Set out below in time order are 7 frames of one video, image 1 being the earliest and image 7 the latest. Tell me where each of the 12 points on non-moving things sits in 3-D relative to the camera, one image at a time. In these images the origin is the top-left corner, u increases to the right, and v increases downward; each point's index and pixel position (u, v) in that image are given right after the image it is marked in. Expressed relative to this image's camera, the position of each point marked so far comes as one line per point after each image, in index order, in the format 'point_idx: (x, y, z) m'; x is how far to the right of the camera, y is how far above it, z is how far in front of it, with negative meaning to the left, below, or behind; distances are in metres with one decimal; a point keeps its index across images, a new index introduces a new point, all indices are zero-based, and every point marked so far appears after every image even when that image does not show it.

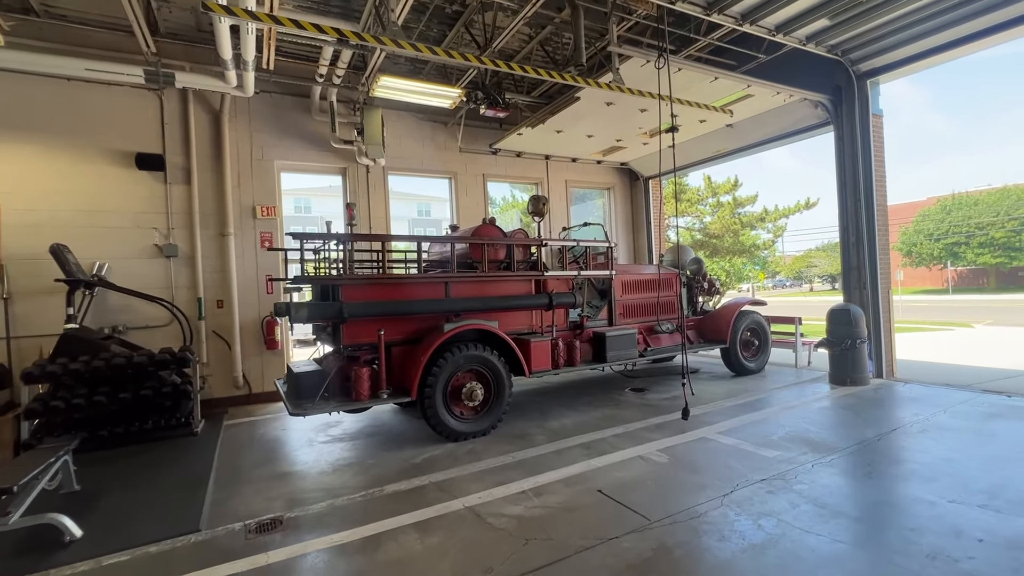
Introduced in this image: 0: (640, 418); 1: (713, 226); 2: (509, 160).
0: (+1.2, -1.3, +4.6) m
1: (+5.1, +1.6, +12.2) m
2: (0.0, +2.1, +7.8) m
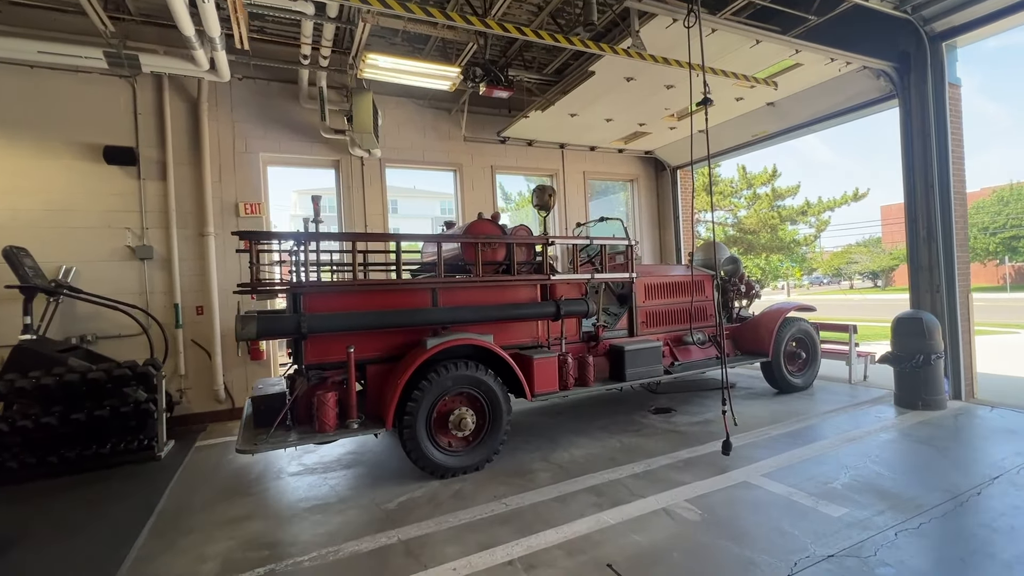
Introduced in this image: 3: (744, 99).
0: (+1.2, -1.3, +3.8) m
1: (+5.5, +1.6, +11.2) m
2: (+0.1, +2.1, +7.0) m
3: (+2.7, +2.2, +5.6) m
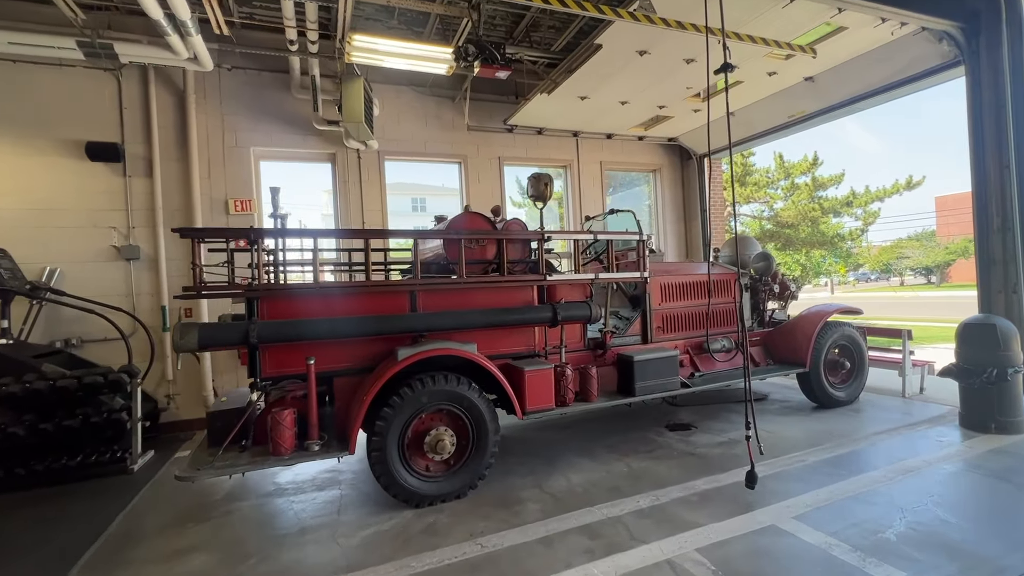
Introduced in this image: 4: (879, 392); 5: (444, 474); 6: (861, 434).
0: (+1.2, -1.3, +3.3) m
1: (+5.9, +1.6, +10.4) m
2: (+0.3, +2.1, +6.6) m
3: (+2.8, +2.2, +4.9) m
4: (+4.0, -1.1, +5.1) m
5: (-0.4, -1.2, +3.1) m
6: (+2.9, -1.2, +4.0) m
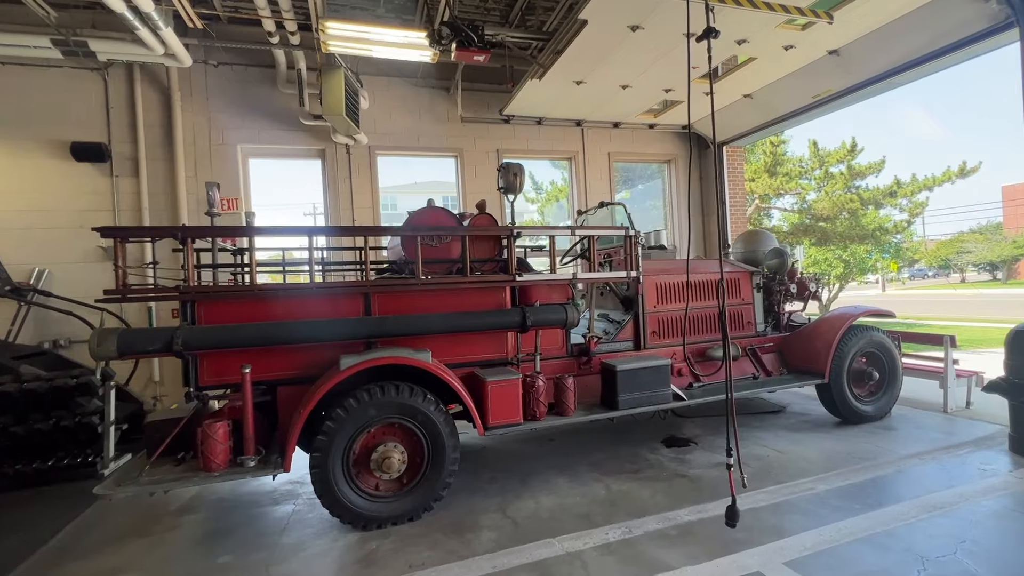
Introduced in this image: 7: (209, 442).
0: (+0.9, -1.3, +2.9) m
1: (+6.2, +1.7, +9.6) m
2: (+0.3, +2.1, +6.2) m
3: (+2.6, +2.2, +4.4) m
4: (+3.9, -1.1, +4.5) m
5: (-0.7, -1.2, +2.9) m
6: (+2.7, -1.2, +3.4) m
7: (-1.7, -0.8, +2.6) m
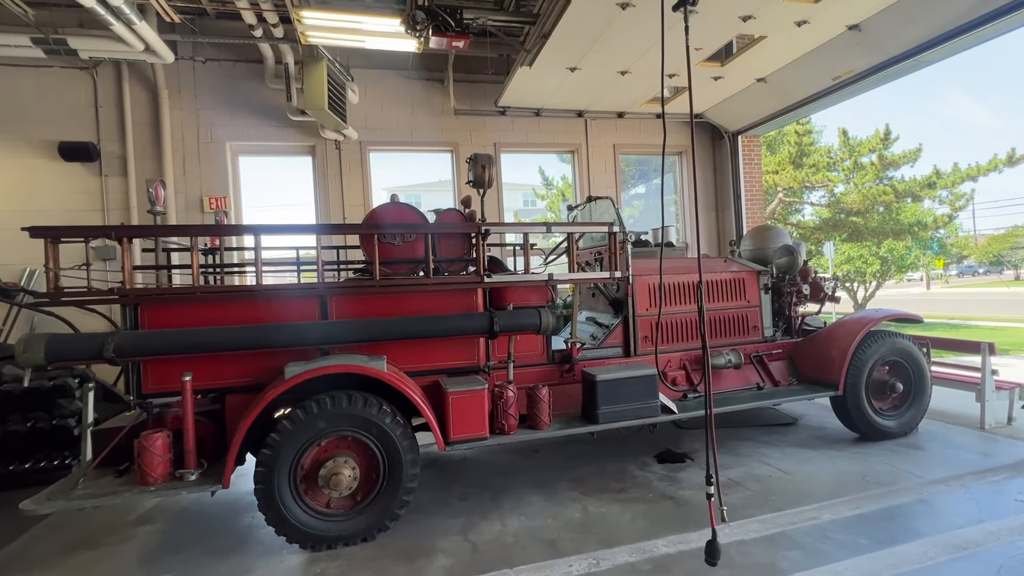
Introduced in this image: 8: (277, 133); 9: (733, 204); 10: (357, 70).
0: (+0.7, -1.4, +2.6) m
1: (+6.4, +1.7, +8.9) m
2: (+0.2, +2.1, +5.9) m
3: (+2.5, +2.2, +4.0) m
4: (+3.8, -1.1, +4.1) m
5: (-0.9, -1.3, +2.7) m
6: (+2.5, -1.2, +3.0) m
7: (-1.9, -0.9, +2.4) m
8: (-2.6, +1.7, +5.3) m
9: (+3.0, +1.1, +6.4) m
10: (-1.8, +2.5, +5.5) m
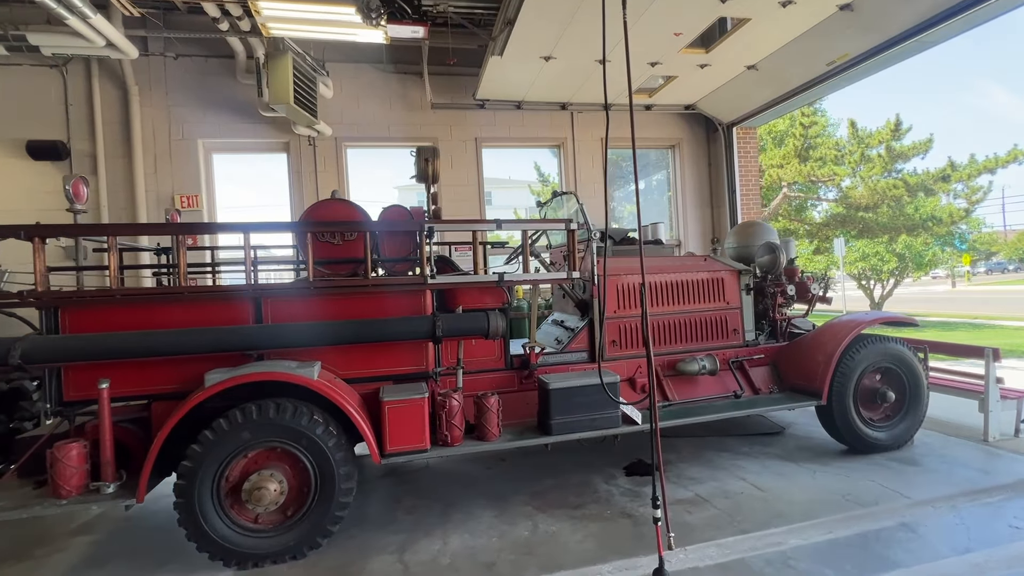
0: (+0.4, -1.4, +2.4) m
1: (+6.2, +1.7, +8.5) m
2: (0.0, +2.1, +5.7) m
3: (+2.2, +2.2, +3.7) m
4: (+3.5, -1.1, +3.7) m
5: (-1.2, -1.3, +2.5) m
6: (+2.2, -1.2, +2.8) m
7: (-2.2, -0.9, +2.3) m
8: (-2.9, +1.7, +5.1) m
9: (+2.8, +1.1, +6.1) m
10: (-2.0, +2.5, +5.3) m
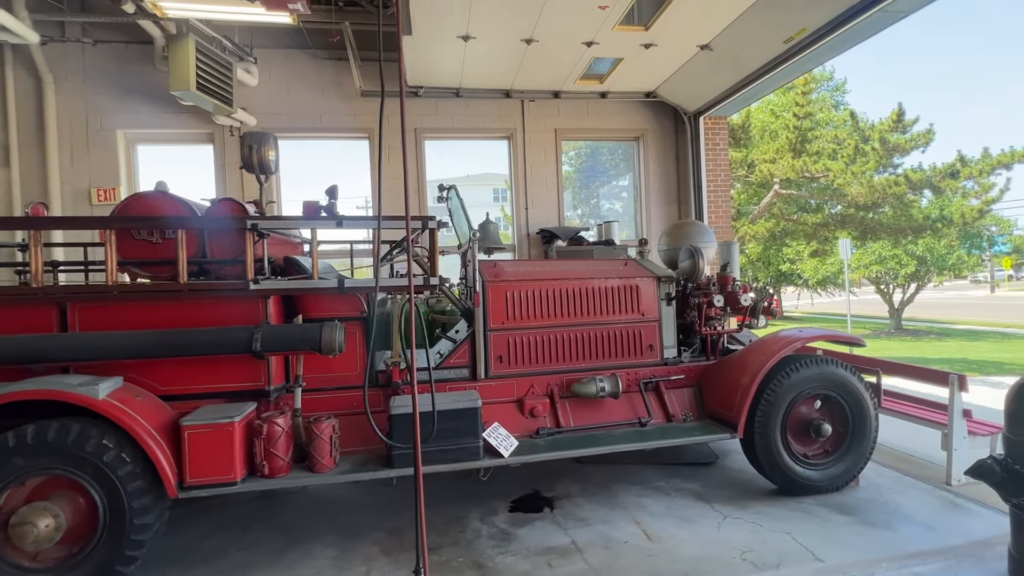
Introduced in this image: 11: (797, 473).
0: (-0.5, -1.4, +2.0) m
1: (+5.7, +1.6, +7.8) m
2: (-0.6, +2.0, +5.3) m
3: (+1.5, +2.2, +3.2) m
4: (+2.7, -1.2, +3.2) m
5: (-2.1, -1.3, +2.2) m
6: (+1.4, -1.3, +2.3) m
7: (-3.1, -0.9, +2.0) m
8: (-3.5, +1.7, +4.9) m
9: (+2.2, +1.1, +5.6) m
10: (-2.7, +2.5, +5.0) m
11: (+1.7, -1.1, +2.9) m
